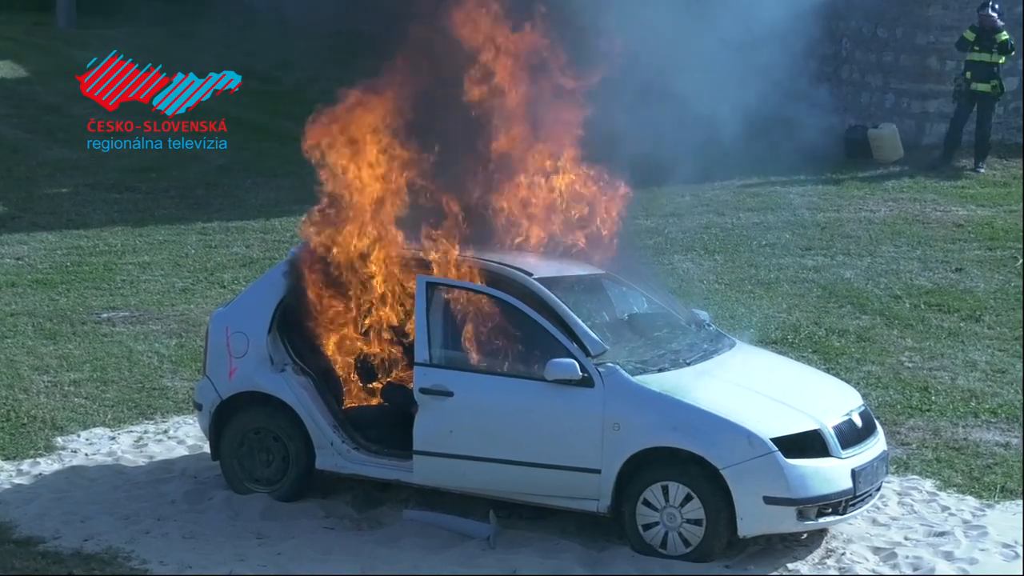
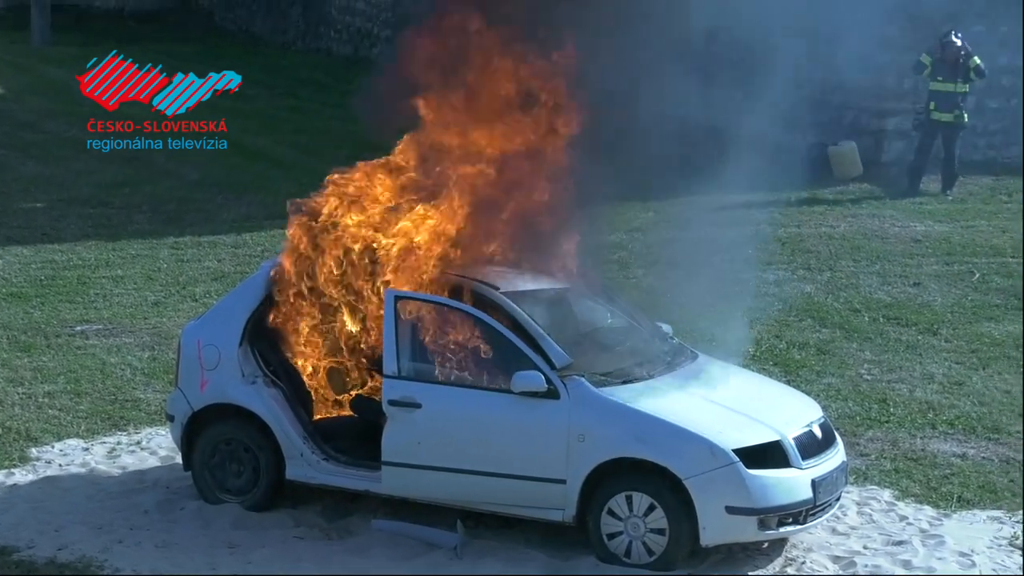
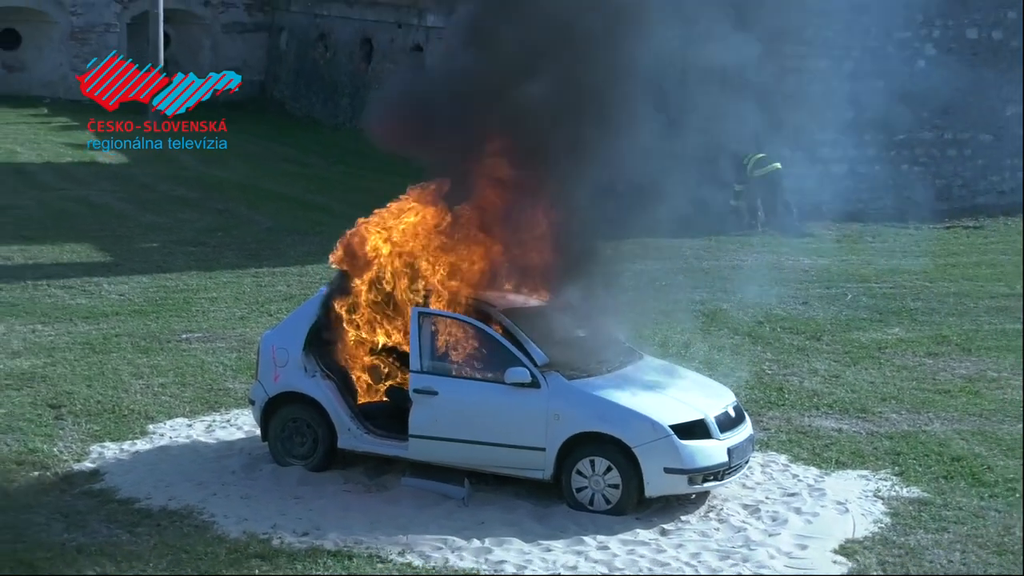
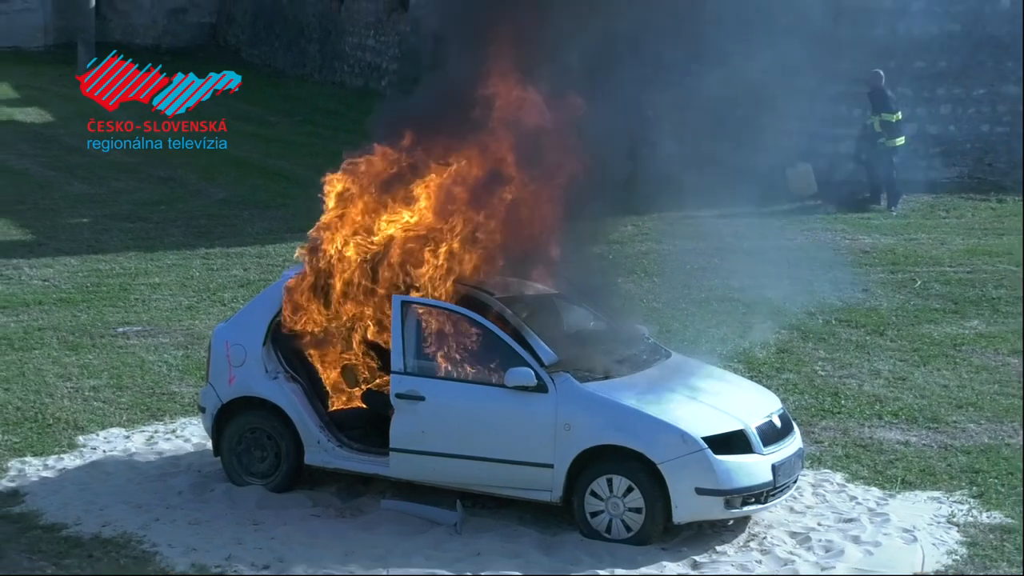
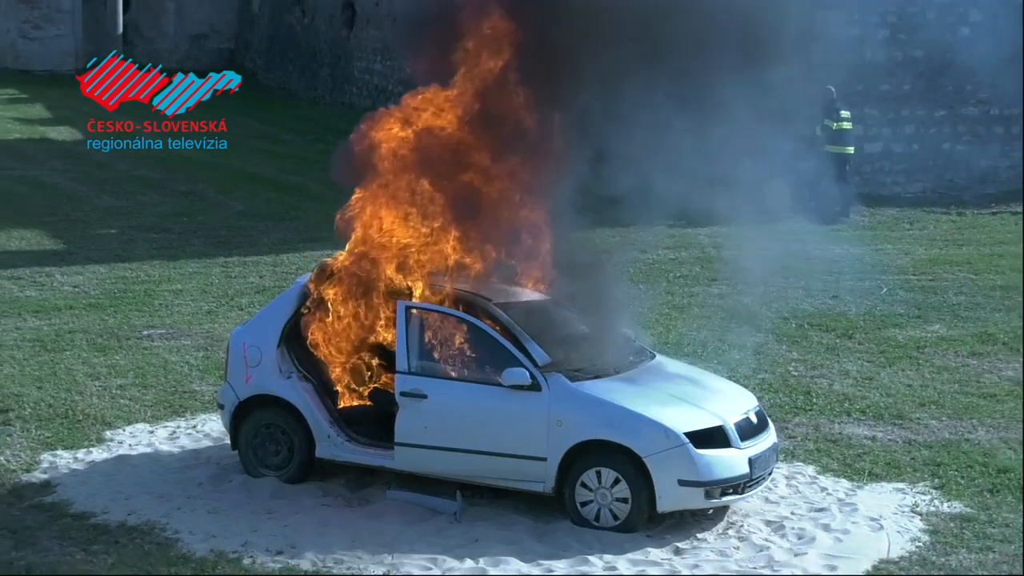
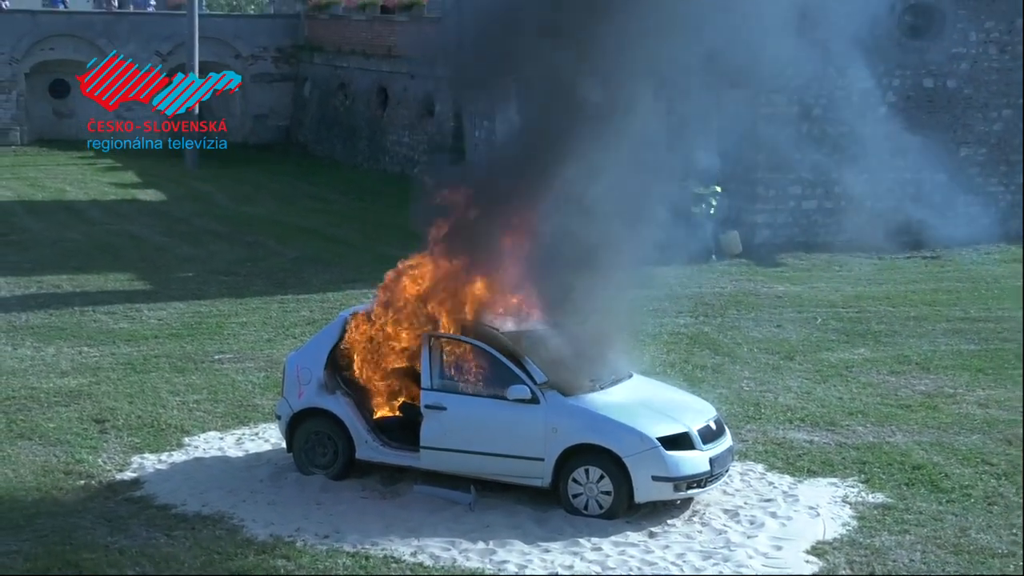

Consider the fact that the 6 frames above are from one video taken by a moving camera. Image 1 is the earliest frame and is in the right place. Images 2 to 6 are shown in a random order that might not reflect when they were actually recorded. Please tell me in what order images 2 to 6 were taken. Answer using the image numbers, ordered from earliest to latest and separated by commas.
2, 4, 5, 3, 6
